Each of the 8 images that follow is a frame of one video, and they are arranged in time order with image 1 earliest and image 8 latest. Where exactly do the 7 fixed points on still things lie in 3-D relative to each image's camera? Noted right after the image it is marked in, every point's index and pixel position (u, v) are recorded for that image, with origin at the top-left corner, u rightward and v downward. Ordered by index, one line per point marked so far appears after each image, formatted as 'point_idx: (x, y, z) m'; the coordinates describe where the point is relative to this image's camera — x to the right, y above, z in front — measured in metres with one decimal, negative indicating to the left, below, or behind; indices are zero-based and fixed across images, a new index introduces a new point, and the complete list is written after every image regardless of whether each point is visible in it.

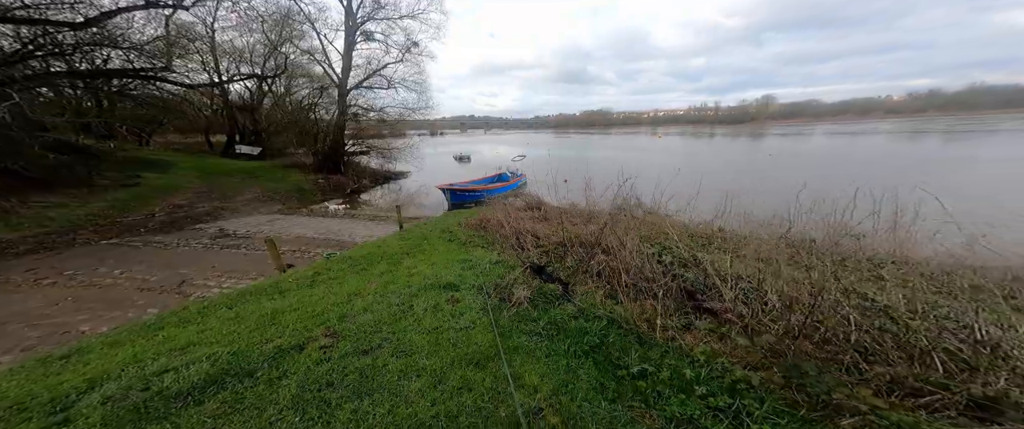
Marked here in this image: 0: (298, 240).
0: (-7.4, -0.9, +10.8) m
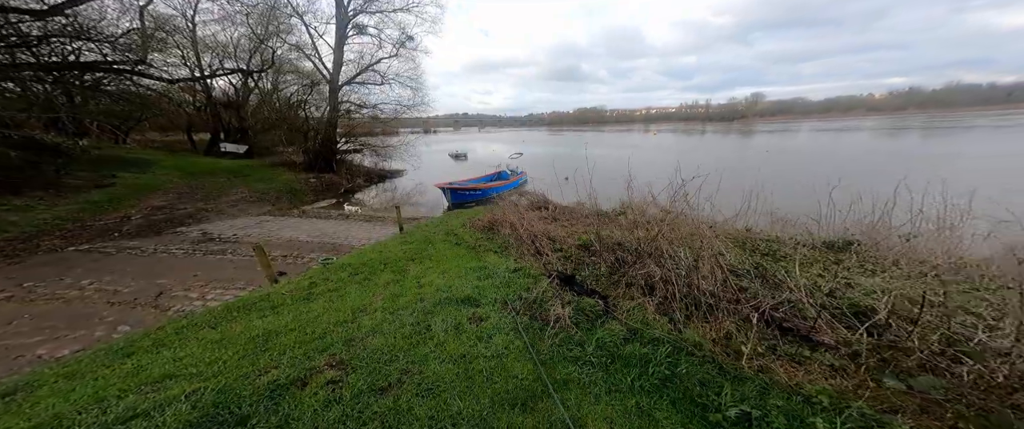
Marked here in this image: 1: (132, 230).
0: (-7.1, -0.9, +10.1) m
1: (-13.2, -0.5, +10.8) m
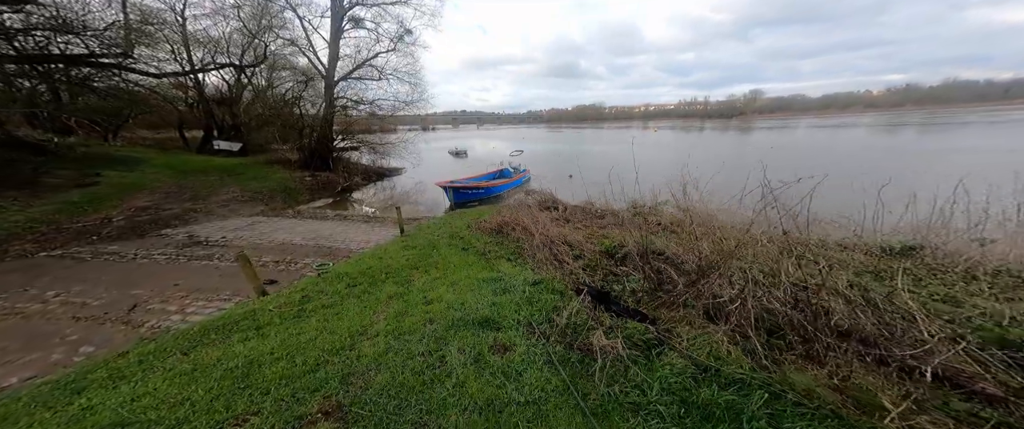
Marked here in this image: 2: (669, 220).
0: (-6.9, -1.0, +9.4) m
1: (-12.9, -0.6, +10.1) m
2: (+3.7, -0.1, +7.5) m
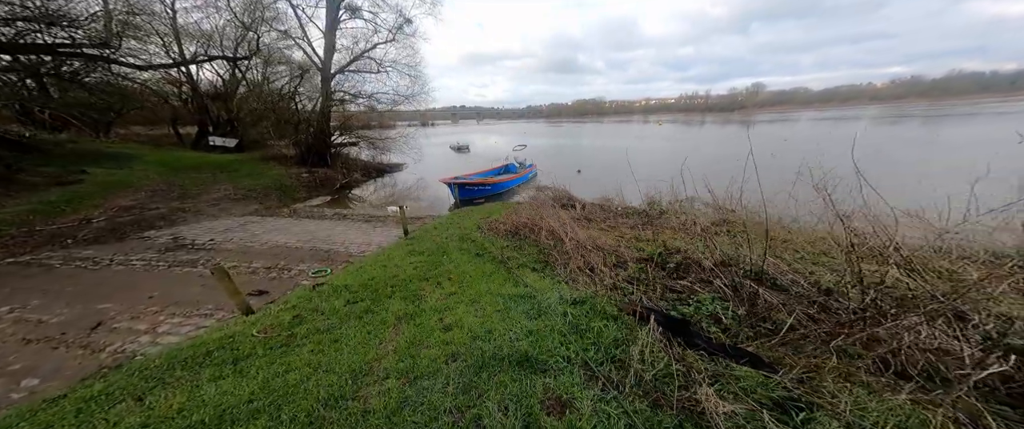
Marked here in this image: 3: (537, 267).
0: (-6.5, -1.0, +8.6) m
1: (-12.5, -0.6, +9.3) m
2: (+4.2, -0.1, +6.7) m
3: (+0.4, -0.9, +5.1) m
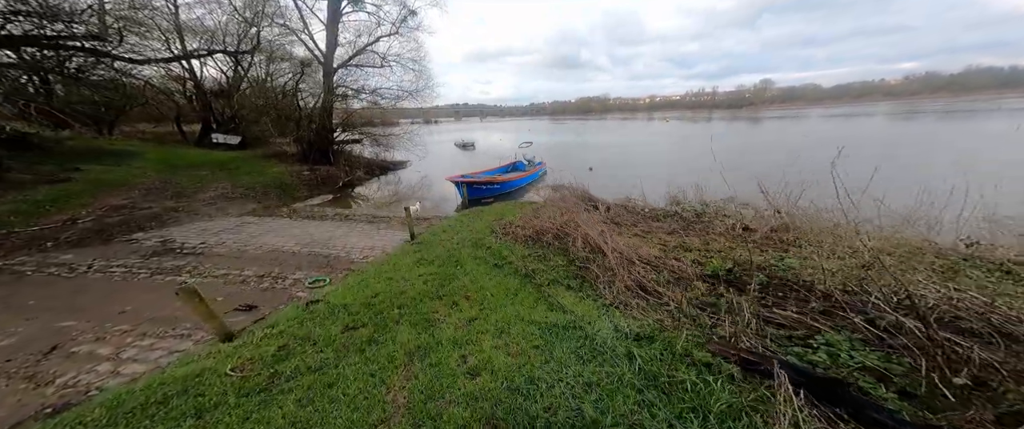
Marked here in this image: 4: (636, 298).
0: (-6.0, -1.0, +7.8) m
1: (-12.0, -0.6, +8.6) m
2: (+4.6, -0.2, +5.8) m
3: (+0.8, -1.0, +4.3) m
4: (+1.4, -1.0, +3.7) m
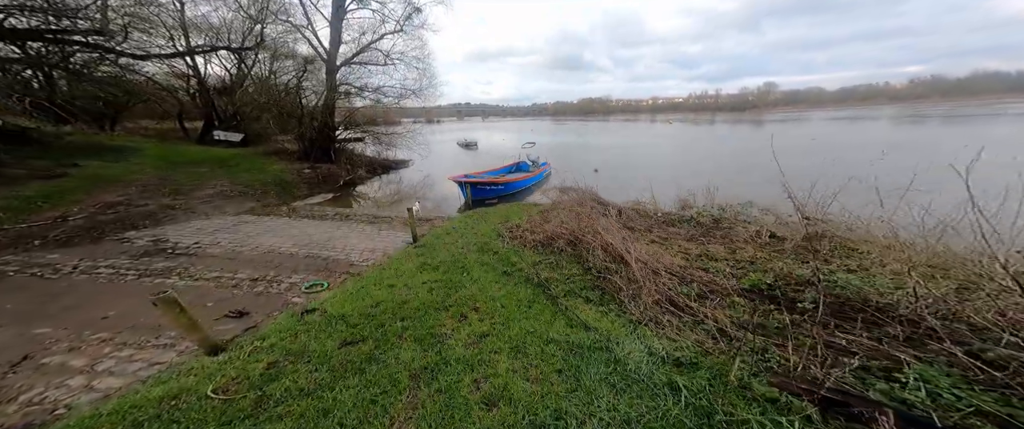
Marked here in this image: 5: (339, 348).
0: (-5.8, -1.0, +7.5) m
1: (-11.8, -0.6, +8.2) m
2: (+4.8, -0.3, +5.4) m
3: (+1.0, -1.0, +3.9) m
4: (+1.6, -1.0, +3.3) m
5: (-1.8, -1.4, +3.4) m
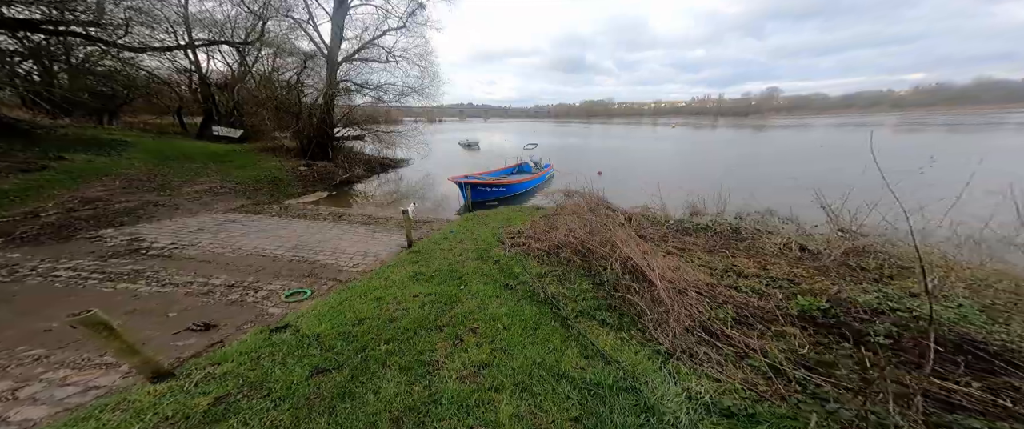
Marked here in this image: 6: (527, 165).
0: (-5.8, -1.0, +6.9) m
1: (-11.8, -0.4, +7.6) m
2: (+4.8, -0.5, +4.9) m
3: (+1.0, -1.1, +3.4) m
4: (+1.6, -1.1, +2.7) m
5: (-1.8, -1.5, +2.8) m
6: (+1.0, +3.1, +19.5) m
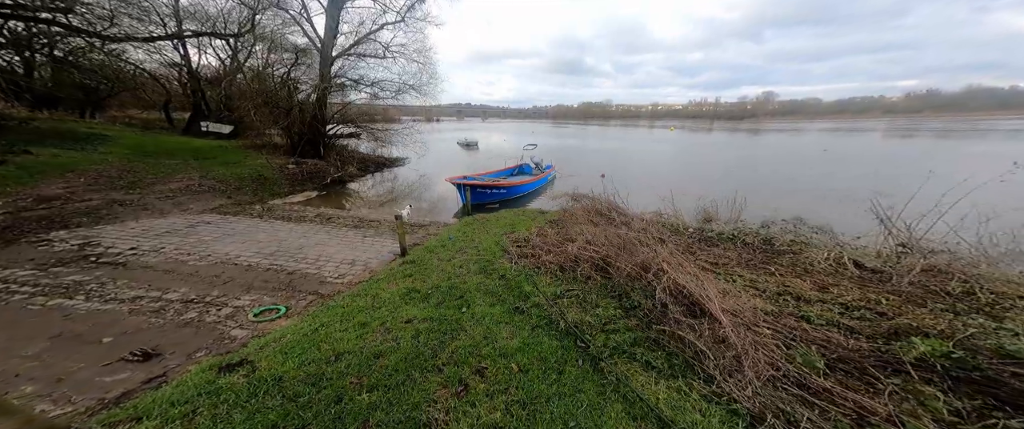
0: (-5.7, -1.1, +6.0) m
1: (-11.7, -0.4, +6.7) m
2: (+5.0, -0.7, +4.2) m
3: (+1.2, -1.2, +2.6) m
4: (+1.8, -1.3, +2.0) m
5: (-1.6, -1.5, +2.0) m
6: (+1.0, +2.9, +18.7) m
